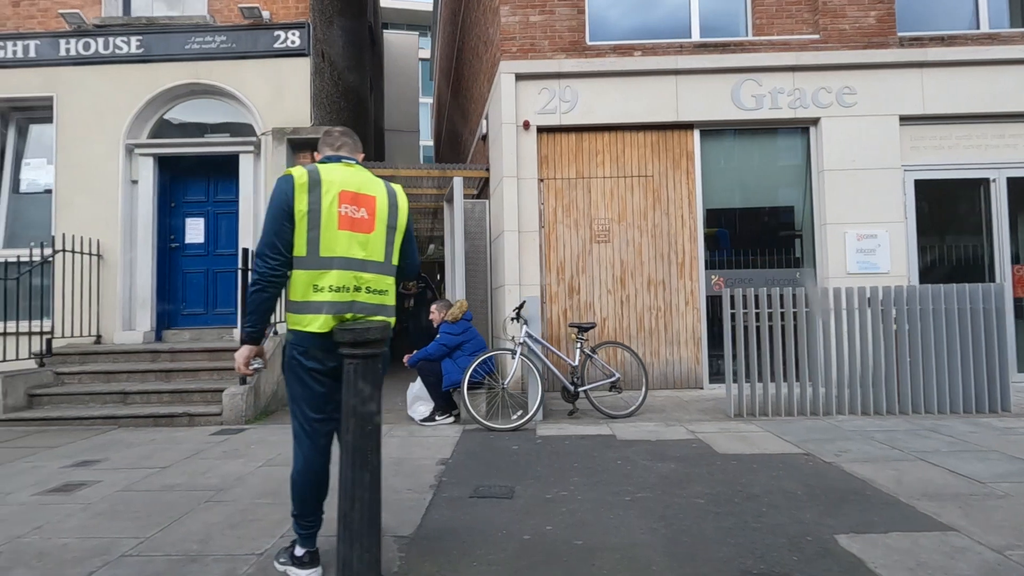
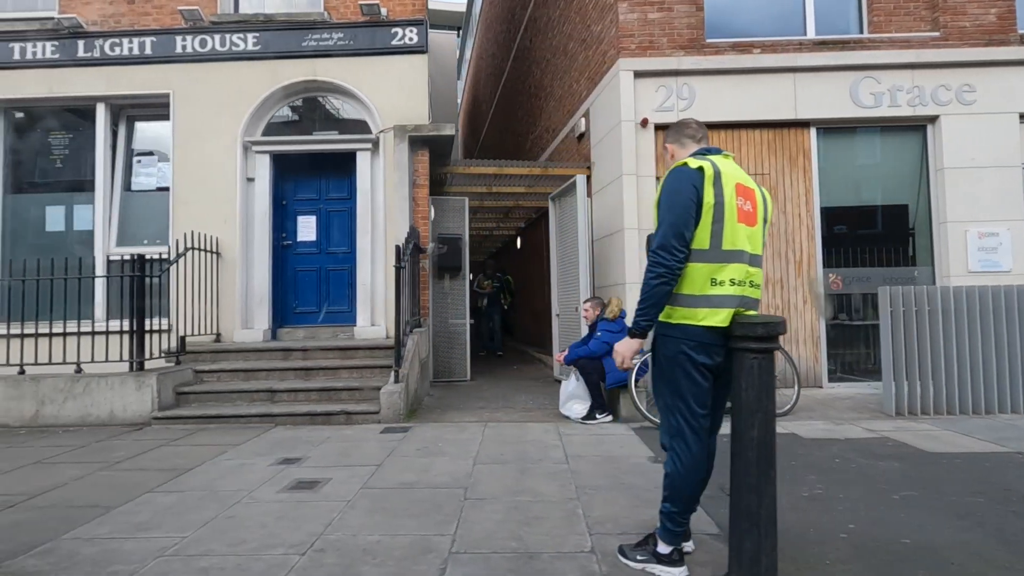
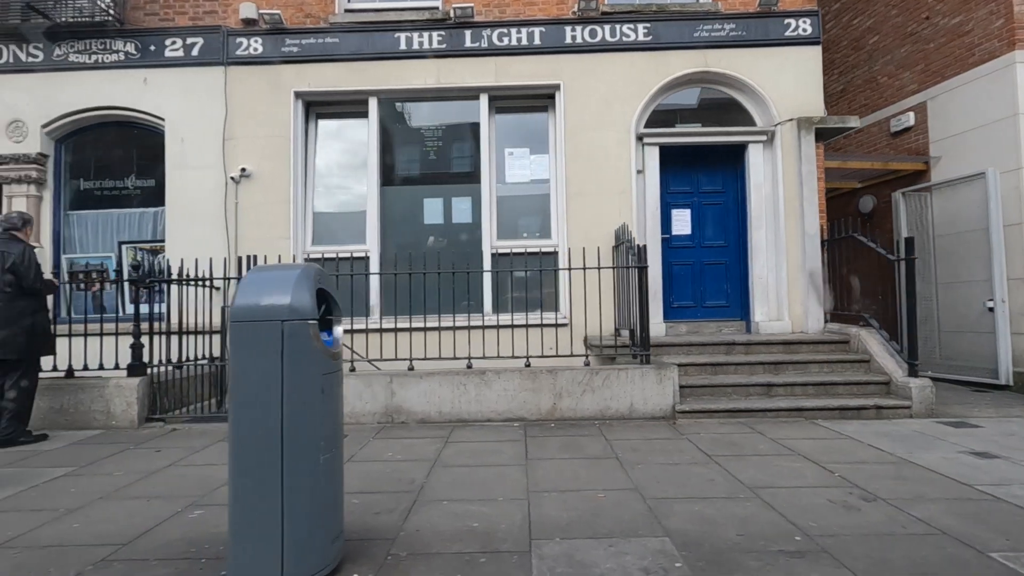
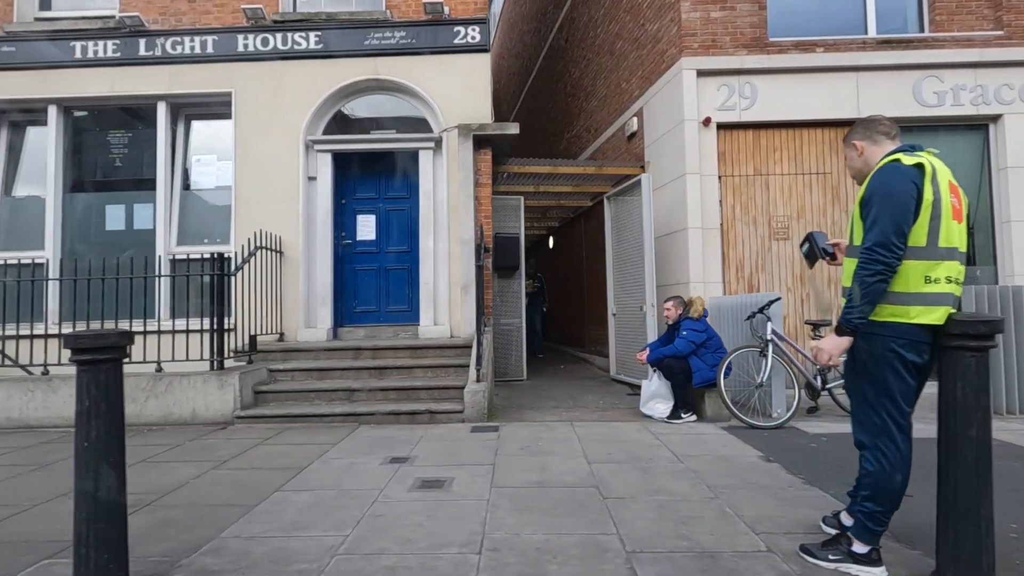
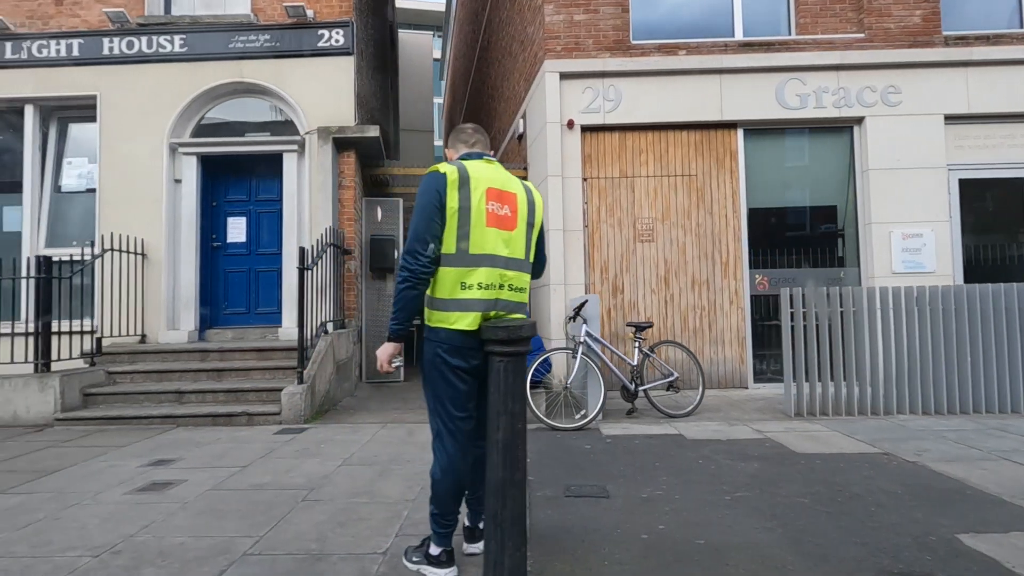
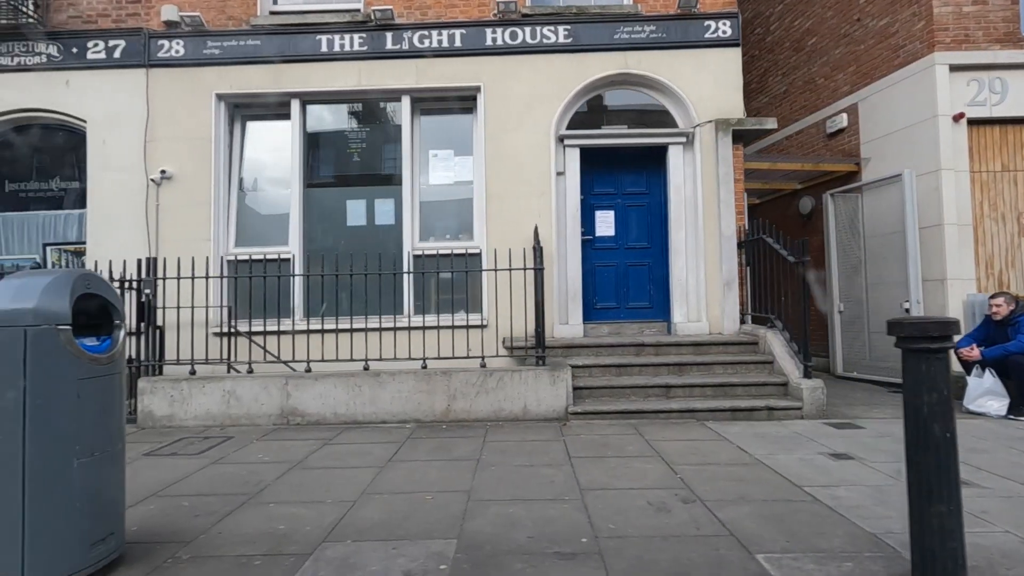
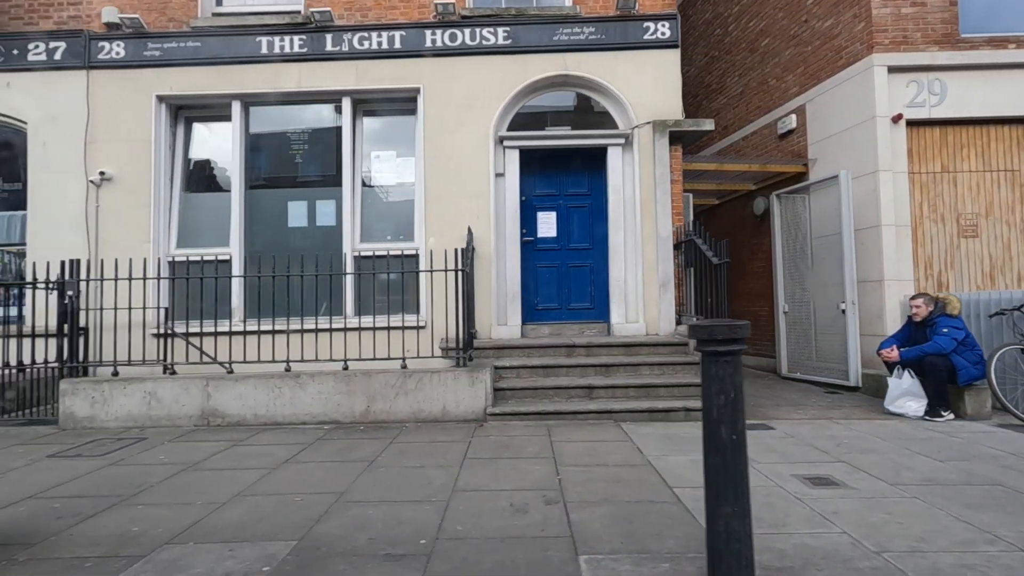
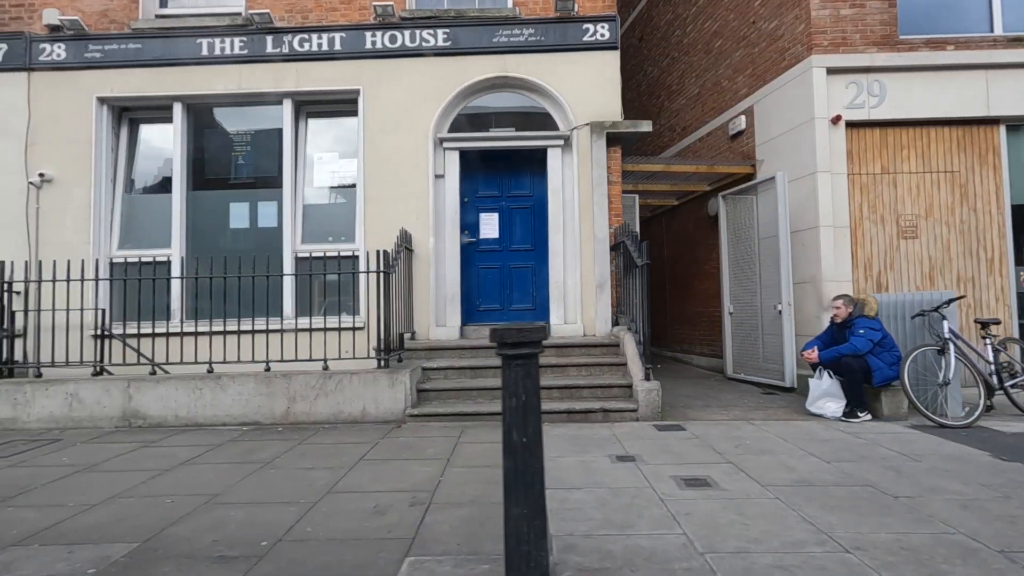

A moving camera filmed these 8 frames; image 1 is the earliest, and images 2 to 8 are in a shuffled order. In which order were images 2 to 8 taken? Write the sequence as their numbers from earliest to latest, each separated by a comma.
5, 2, 4, 8, 7, 6, 3
